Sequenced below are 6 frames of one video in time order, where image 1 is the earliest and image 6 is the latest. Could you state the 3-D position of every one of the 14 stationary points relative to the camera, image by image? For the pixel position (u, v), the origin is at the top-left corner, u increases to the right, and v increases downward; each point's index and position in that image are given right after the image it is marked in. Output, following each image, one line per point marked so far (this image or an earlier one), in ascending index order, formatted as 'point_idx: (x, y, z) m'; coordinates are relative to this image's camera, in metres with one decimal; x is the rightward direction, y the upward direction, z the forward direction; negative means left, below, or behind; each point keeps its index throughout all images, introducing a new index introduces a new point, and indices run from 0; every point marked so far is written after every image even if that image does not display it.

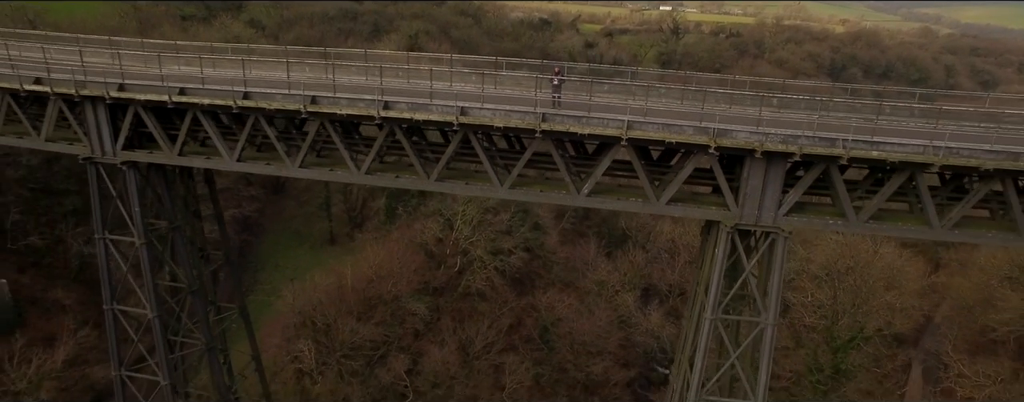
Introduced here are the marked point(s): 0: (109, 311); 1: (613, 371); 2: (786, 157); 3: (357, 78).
0: (-5.4, -1.5, +8.6) m
1: (+2.4, -4.2, +15.5) m
2: (+2.7, +0.4, +6.3) m
3: (-1.9, +1.6, +8.1) m
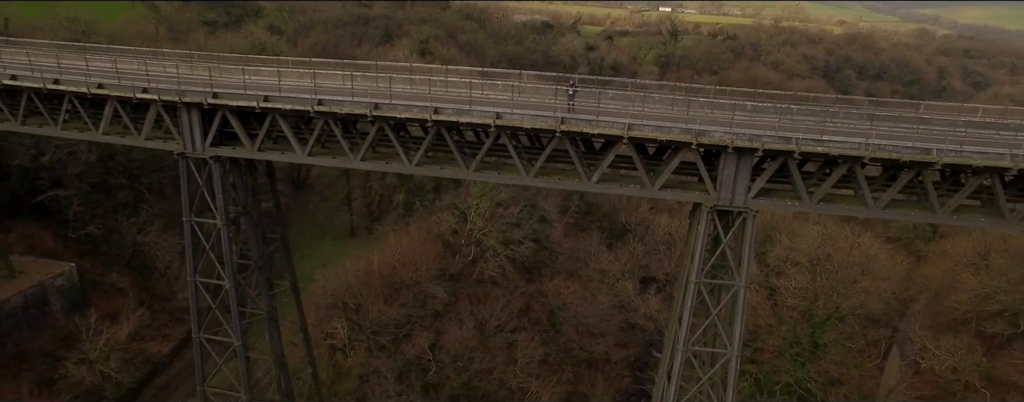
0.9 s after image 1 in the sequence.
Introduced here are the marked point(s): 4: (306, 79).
0: (-5.1, -1.3, +10.3) m
1: (+2.7, -4.0, +17.1) m
2: (+3.0, +0.6, +8.0) m
3: (-1.6, +1.7, +9.8) m
4: (-3.2, +1.9, +10.0) m
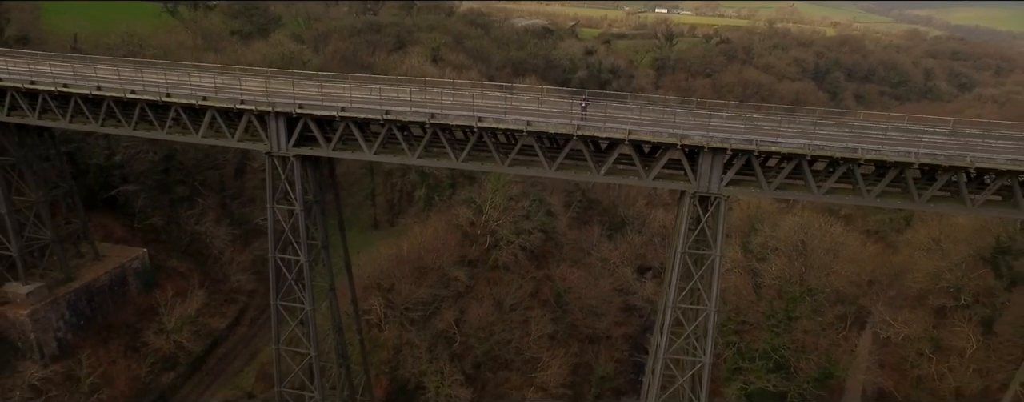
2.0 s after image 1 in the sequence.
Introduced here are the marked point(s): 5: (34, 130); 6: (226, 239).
0: (-4.6, -1.1, +12.6) m
1: (+3.1, -3.8, +19.5) m
2: (+3.4, +0.8, +10.3) m
3: (-1.2, +1.9, +12.1) m
4: (-2.7, +2.1, +12.4) m
5: (-11.2, +1.7, +15.1) m
6: (-8.8, -1.2, +19.6) m
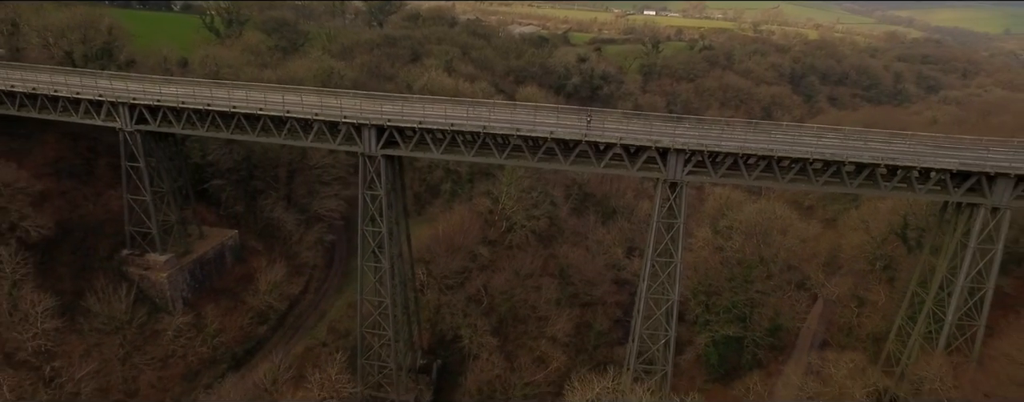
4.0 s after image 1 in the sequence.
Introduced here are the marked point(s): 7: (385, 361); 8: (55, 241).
0: (-4.0, -0.8, +17.2) m
1: (+3.6, -3.5, +24.2) m
2: (+4.1, +1.2, +15.1) m
3: (-0.5, +2.3, +16.8) m
4: (-2.1, +2.4, +17.0) m
5: (-10.6, +2.0, +19.6) m
6: (-8.2, -0.9, +24.2) m
7: (-3.7, -4.6, +18.5) m
8: (-13.0, -1.2, +18.3) m
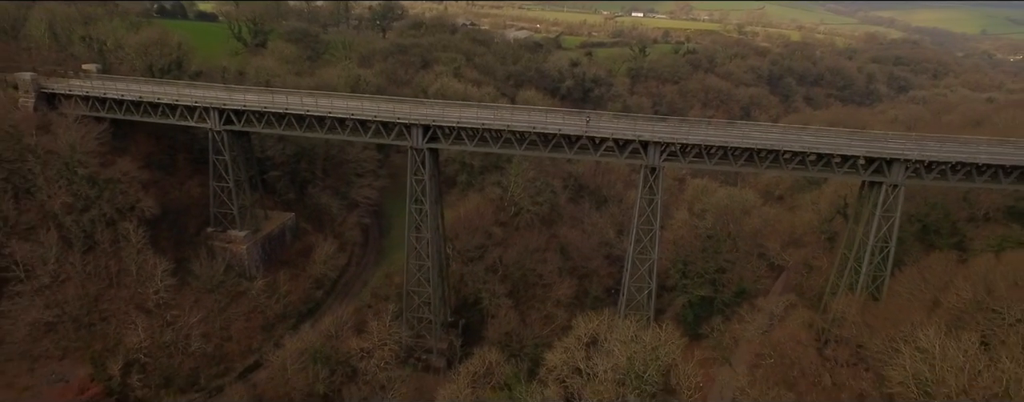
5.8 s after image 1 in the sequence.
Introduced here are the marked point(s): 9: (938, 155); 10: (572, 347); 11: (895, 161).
0: (-3.5, -0.2, +21.8) m
1: (+4.0, -2.9, +28.9) m
2: (+4.6, +1.8, +19.7) m
3: (0.0, +2.8, +21.4) m
4: (-1.6, +3.0, +21.6) m
5: (-10.2, +2.5, +24.0) m
6: (-7.8, -0.3, +28.6) m
7: (-3.2, -4.1, +23.0) m
8: (-12.5, -0.7, +22.6) m
9: (+12.1, +1.3, +18.3) m
10: (+1.7, -4.1, +18.3) m
11: (+11.2, +1.2, +18.7) m
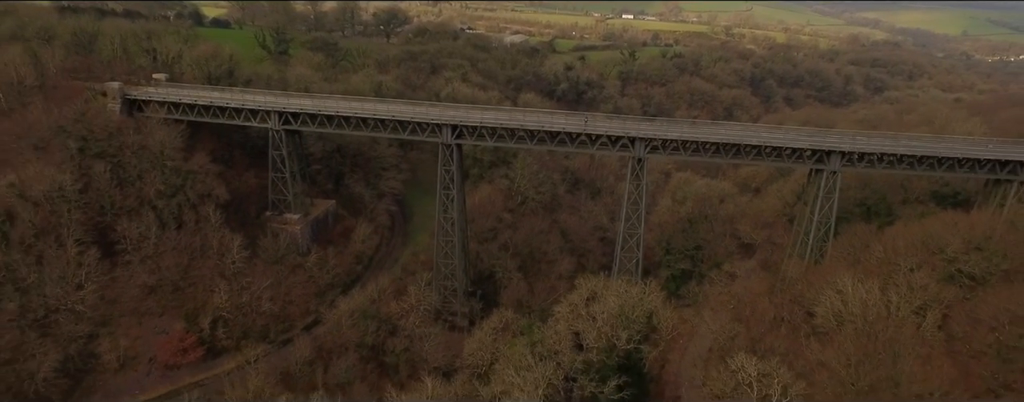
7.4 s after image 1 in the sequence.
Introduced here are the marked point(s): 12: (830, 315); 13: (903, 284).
0: (-3.0, +0.3, +26.3) m
1: (+4.4, -2.3, +33.5) m
2: (+5.1, +2.3, +24.4) m
3: (+0.4, +3.4, +26.0) m
4: (-1.2, +3.5, +26.1) m
5: (-9.7, +3.0, +28.5) m
6: (-7.4, +0.2, +33.1) m
7: (-2.7, -3.5, +27.5) m
8: (-12.0, -0.2, +27.1) m
9: (+12.6, +1.9, +23.0) m
10: (+2.2, -3.6, +22.9) m
11: (+11.7, +1.8, +23.4) m
12: (+8.9, -3.2, +17.9) m
13: (+11.0, -2.3, +18.0) m
